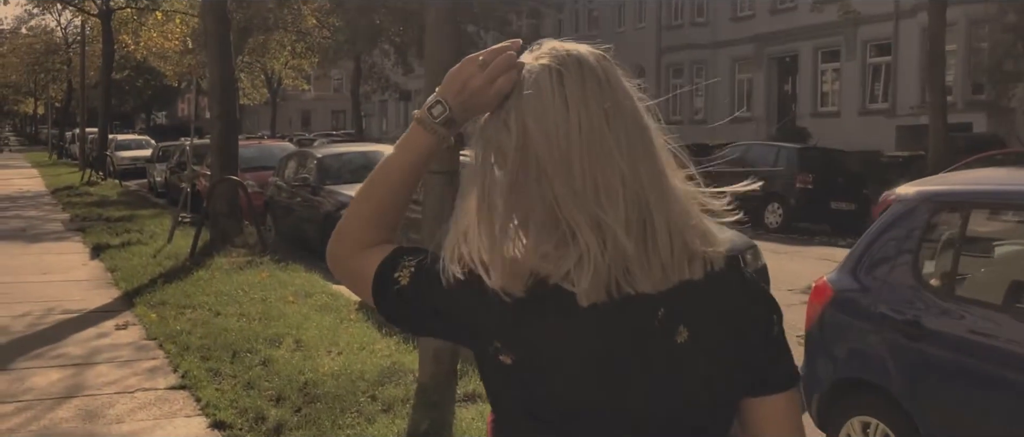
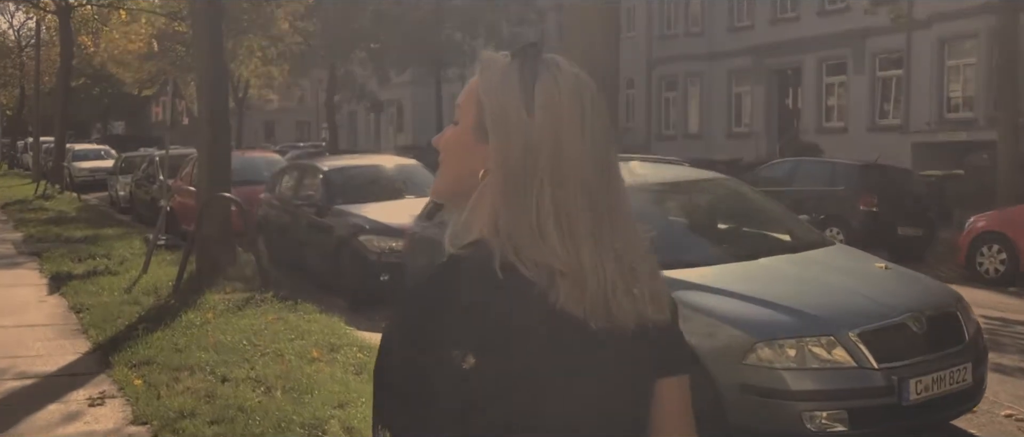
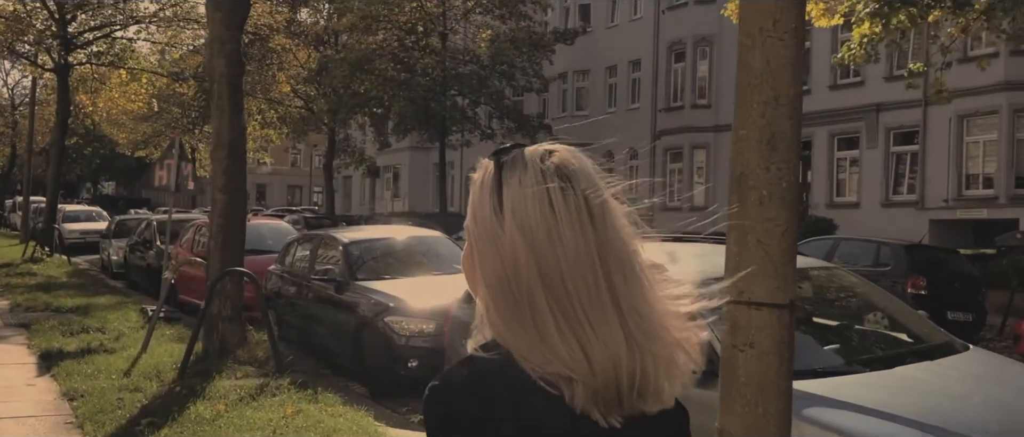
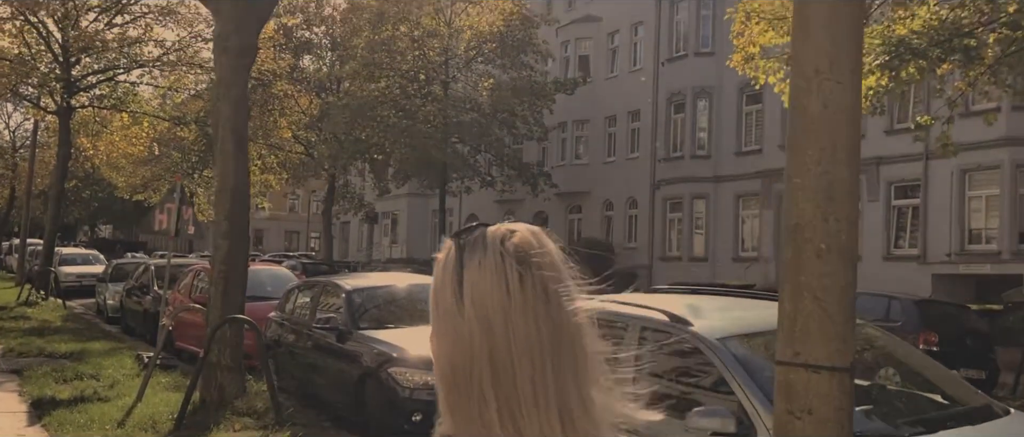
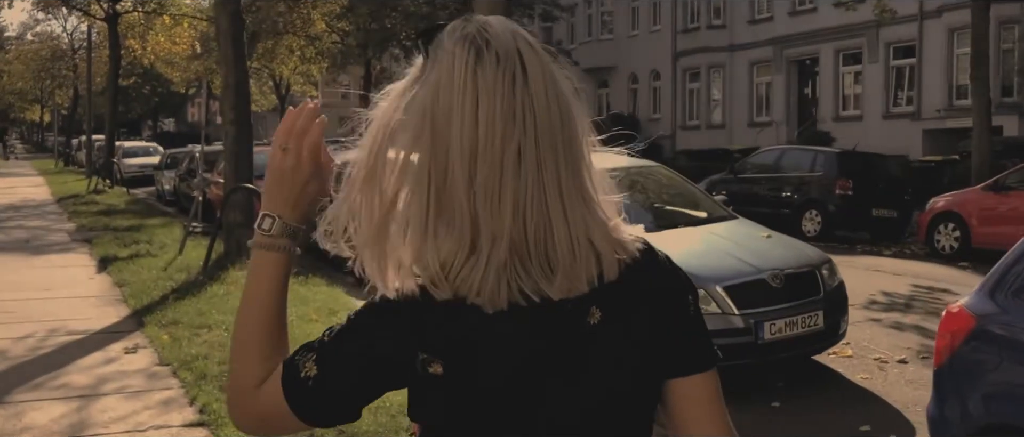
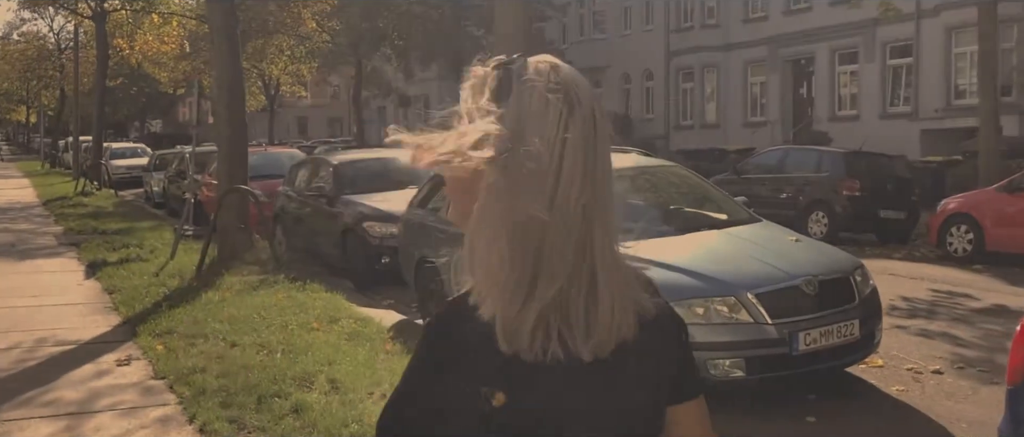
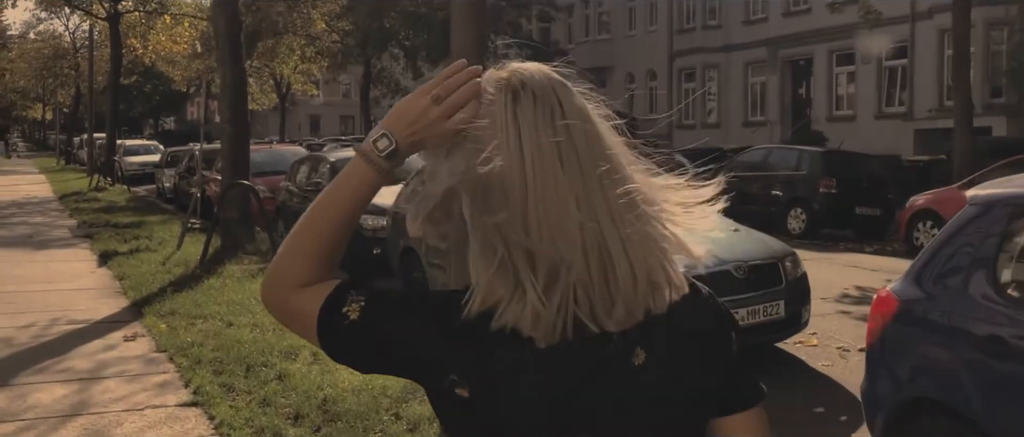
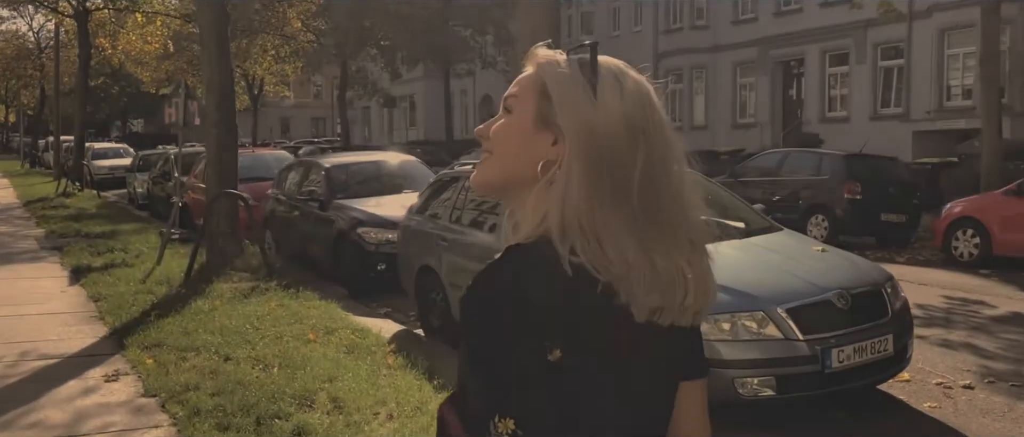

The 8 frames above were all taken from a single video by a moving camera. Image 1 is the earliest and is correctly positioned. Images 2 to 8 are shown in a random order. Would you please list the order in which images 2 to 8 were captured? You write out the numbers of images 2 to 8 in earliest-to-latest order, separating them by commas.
7, 5, 6, 8, 2, 3, 4
